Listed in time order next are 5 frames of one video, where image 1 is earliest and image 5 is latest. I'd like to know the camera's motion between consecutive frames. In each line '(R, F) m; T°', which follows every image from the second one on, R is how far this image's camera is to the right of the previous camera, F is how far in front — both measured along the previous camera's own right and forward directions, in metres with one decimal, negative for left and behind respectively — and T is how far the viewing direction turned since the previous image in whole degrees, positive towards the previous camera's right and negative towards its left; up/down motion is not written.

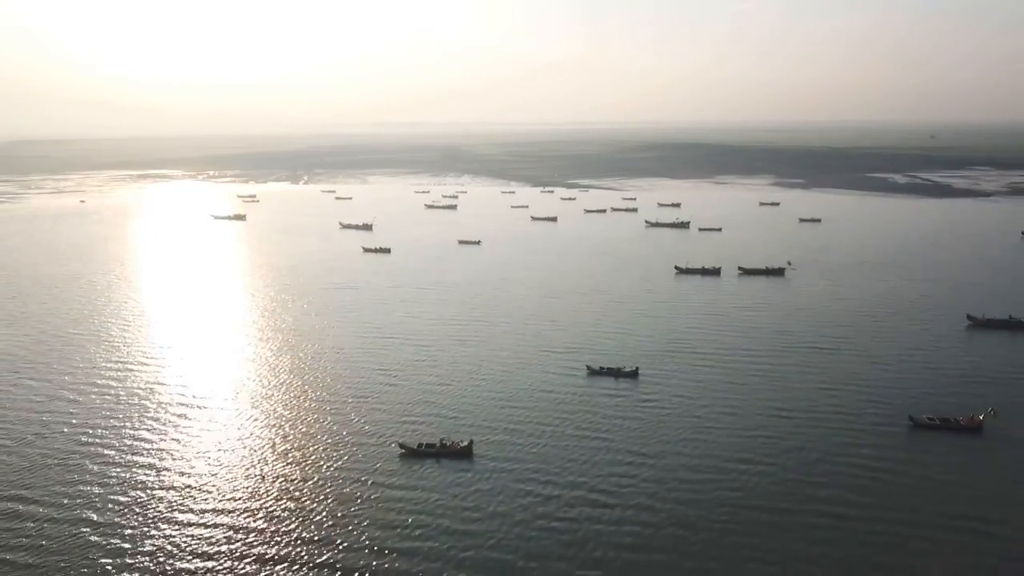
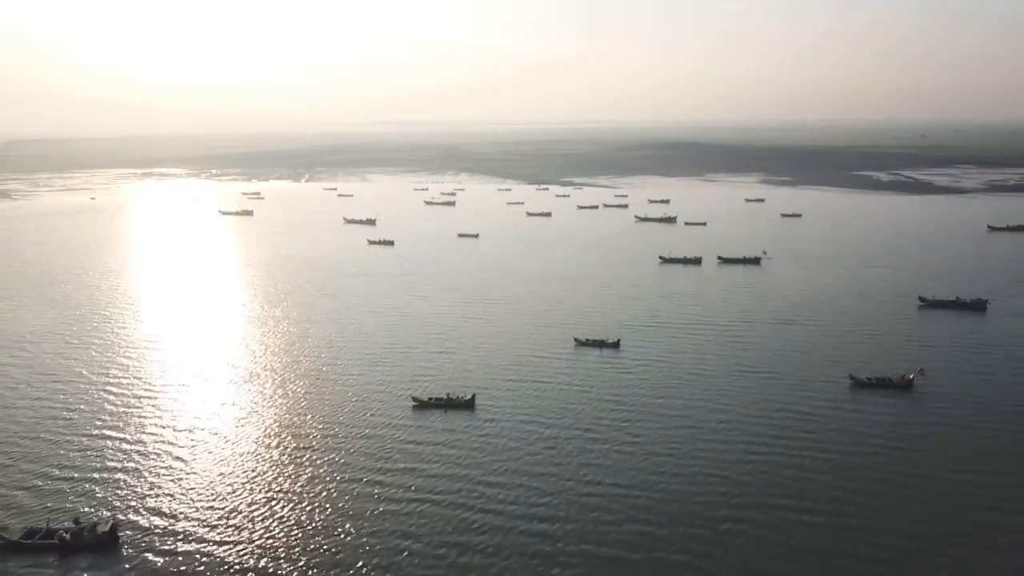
(0.0, -3.1) m; 0°
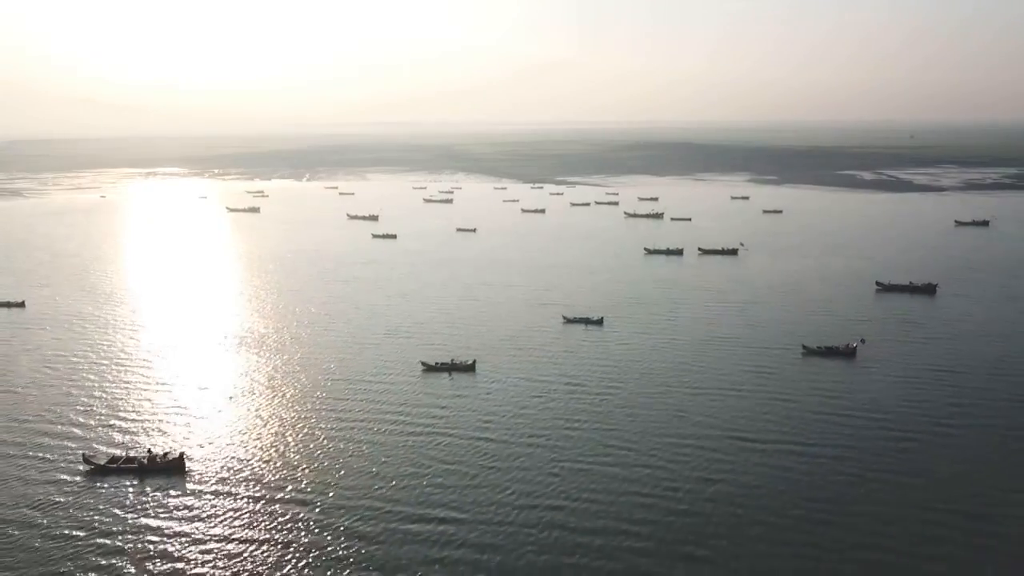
(0.0, -3.3) m; 0°
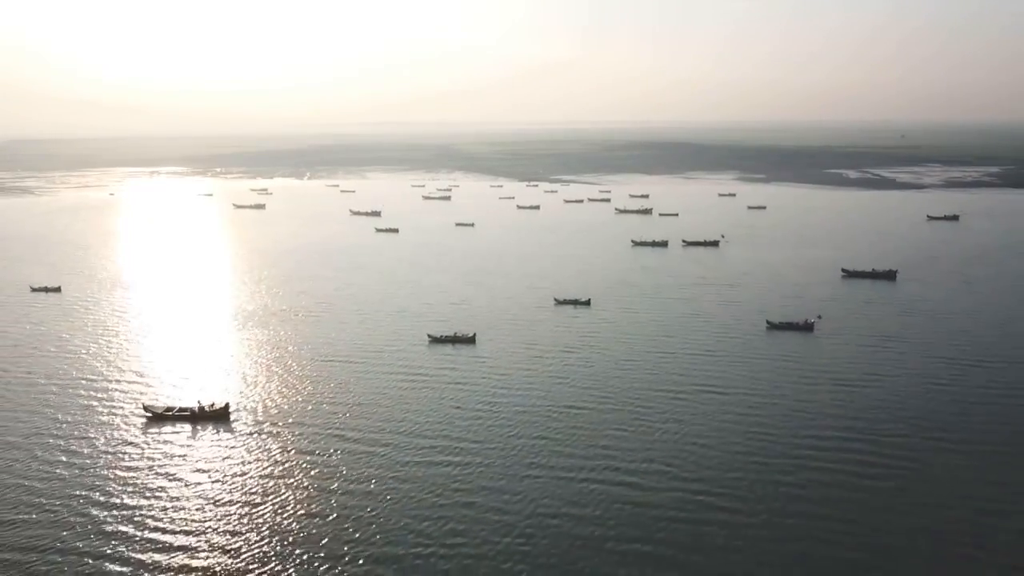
(0.0, -3.1) m; 0°
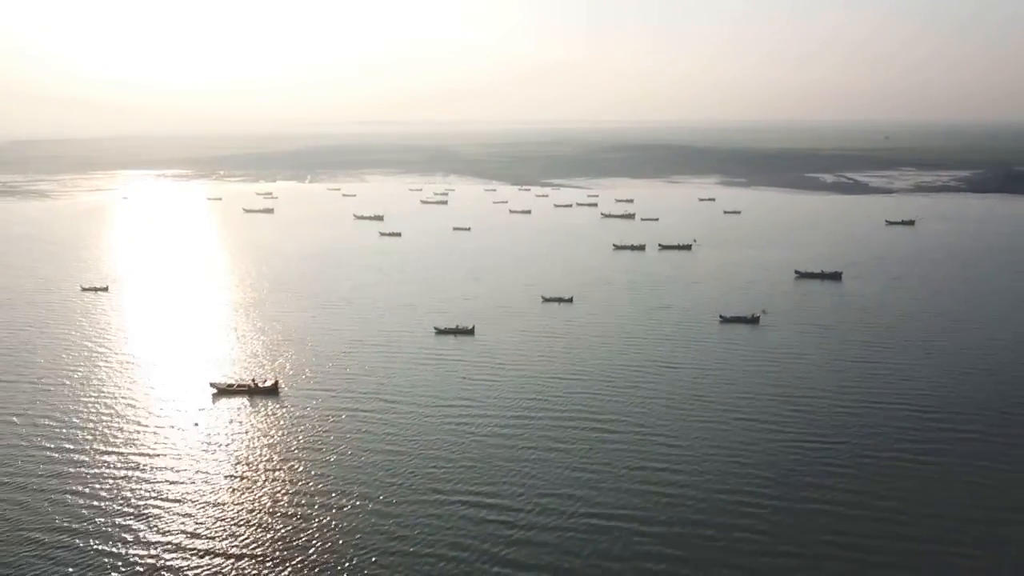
(0.0, -5.3) m; 0°
